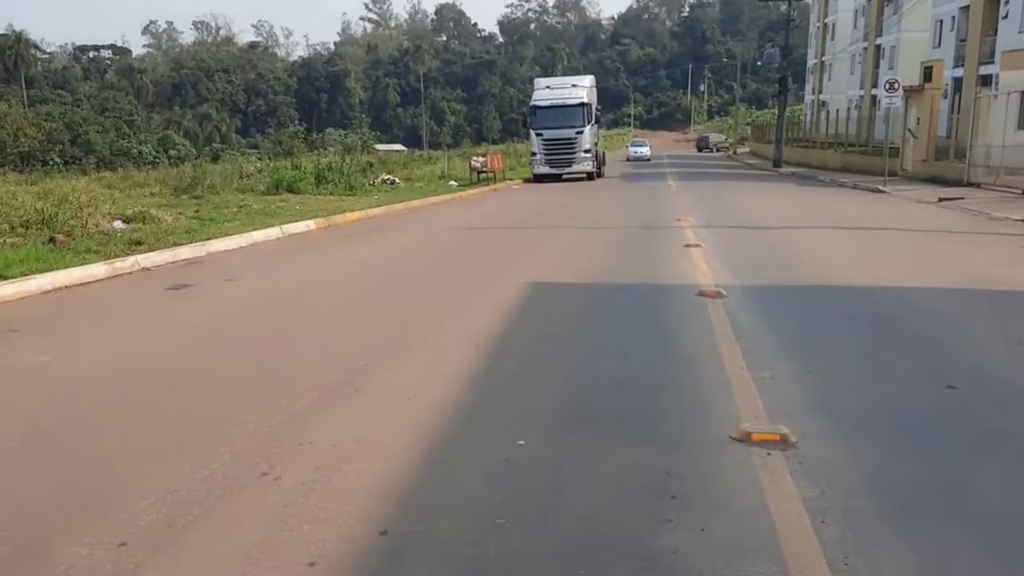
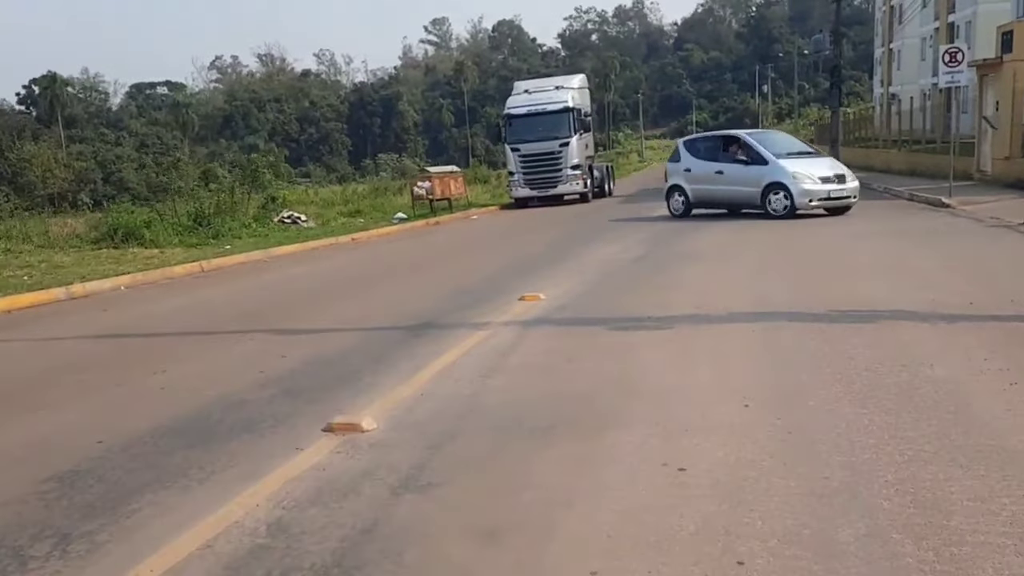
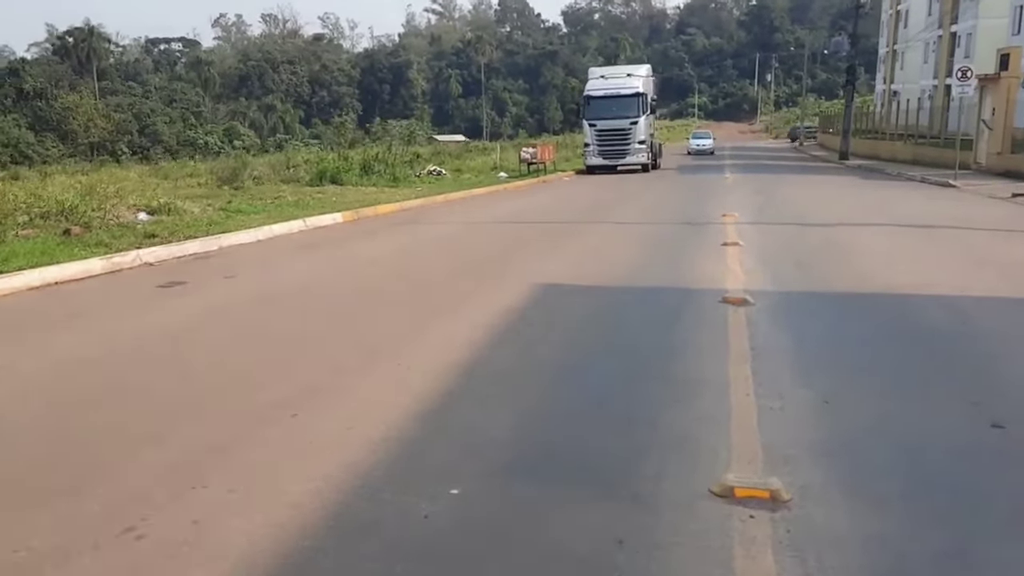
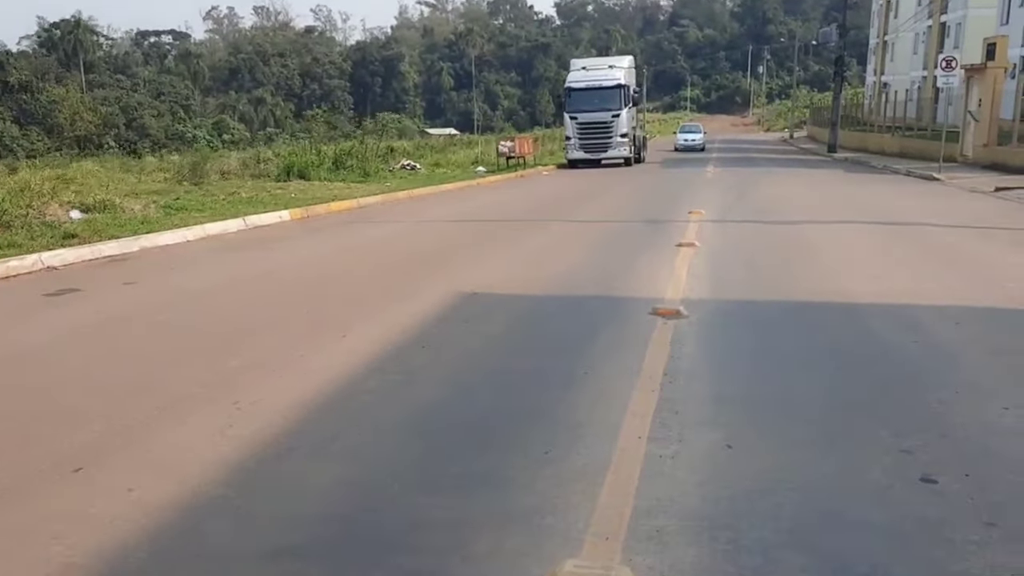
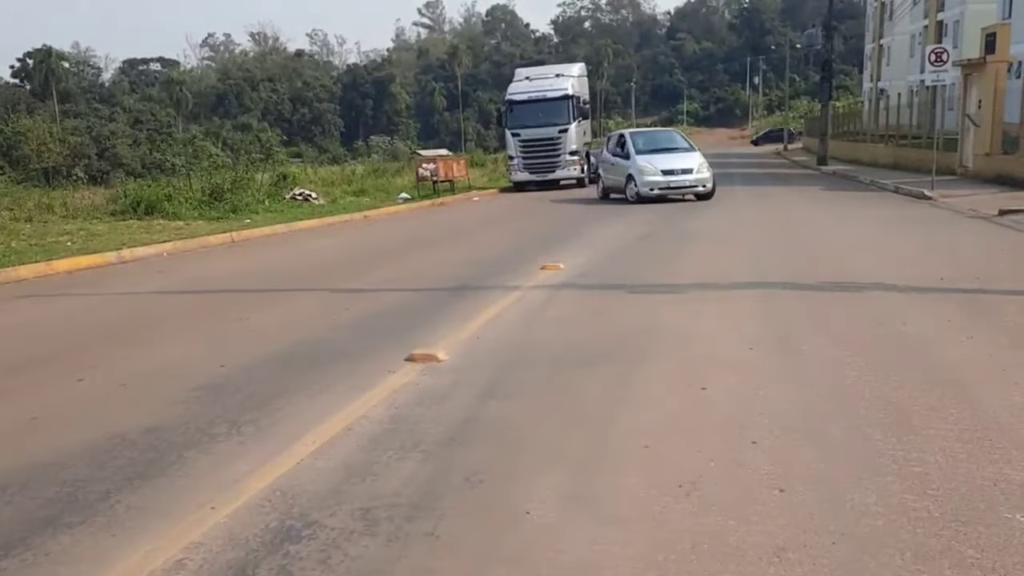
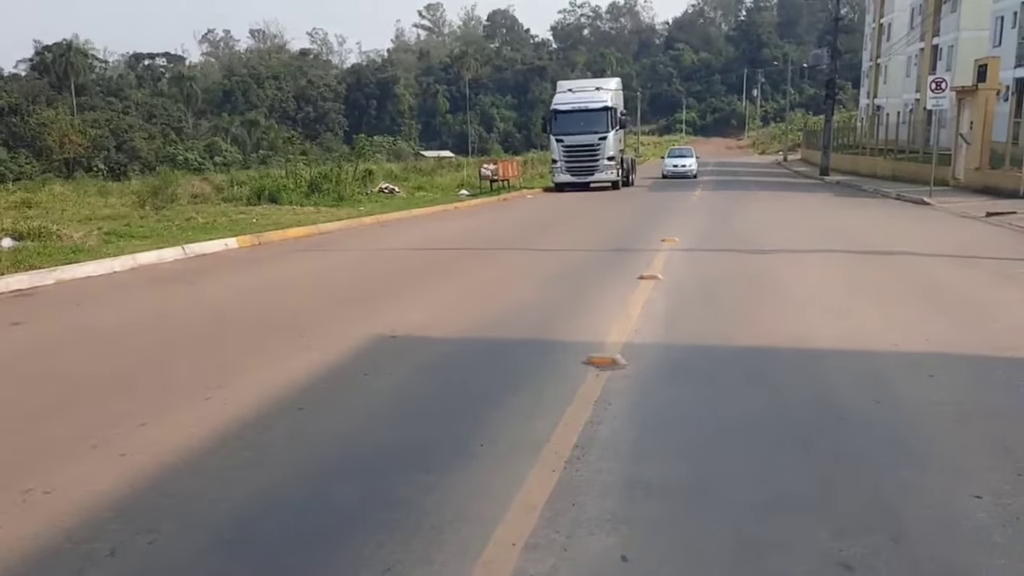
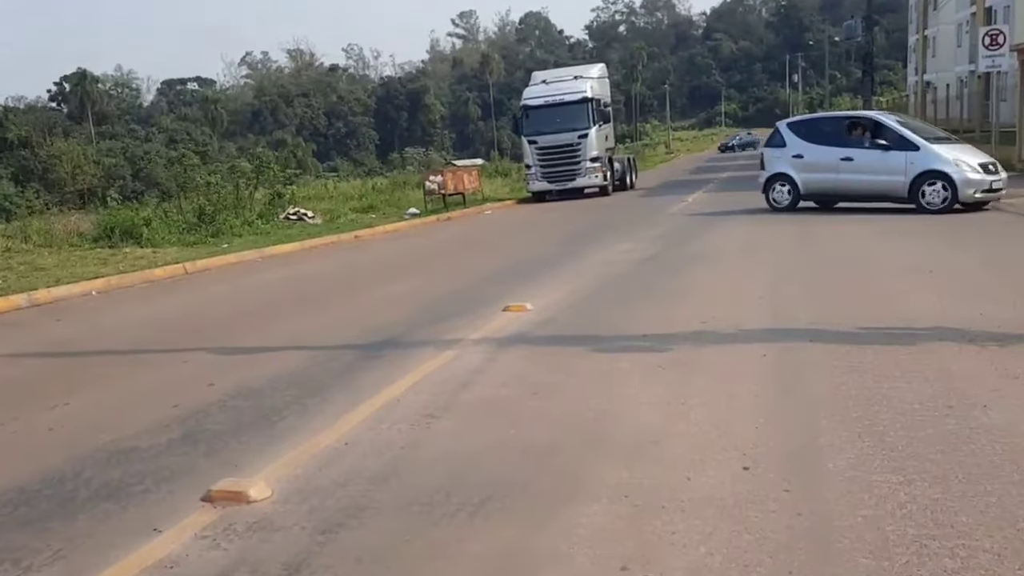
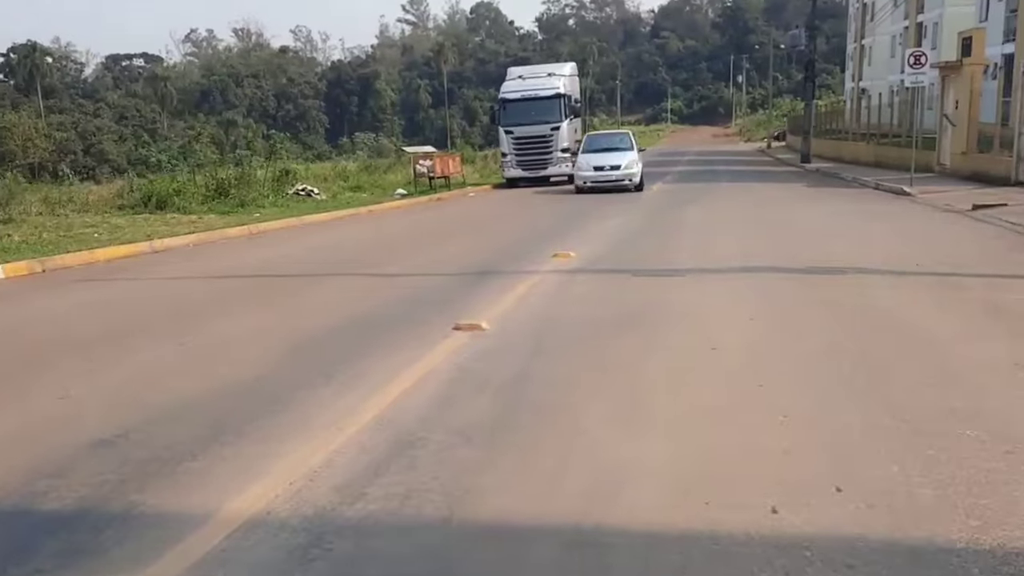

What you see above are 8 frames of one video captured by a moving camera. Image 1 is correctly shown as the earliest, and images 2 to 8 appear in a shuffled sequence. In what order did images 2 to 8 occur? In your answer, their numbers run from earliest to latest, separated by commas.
3, 4, 6, 8, 5, 2, 7
